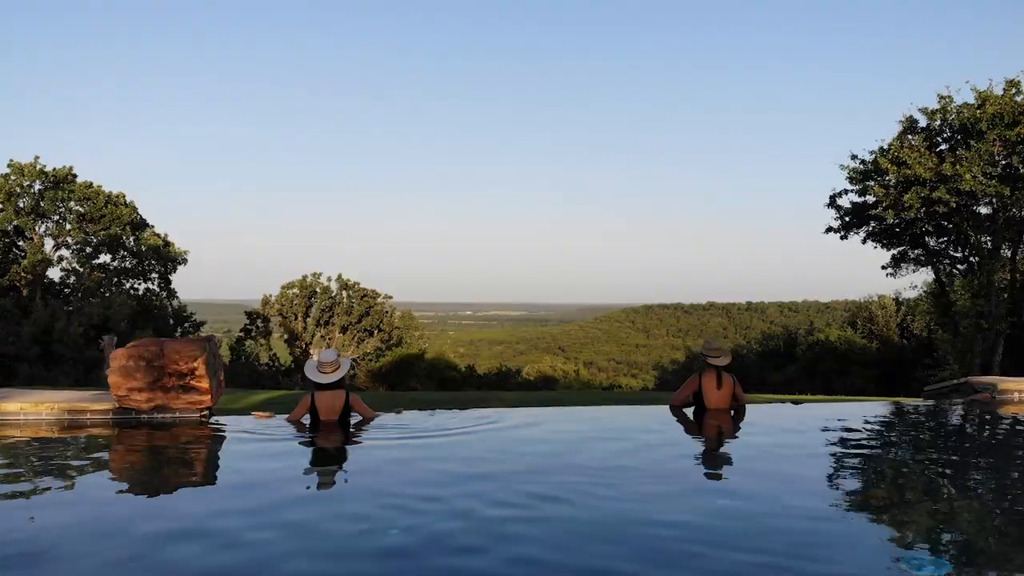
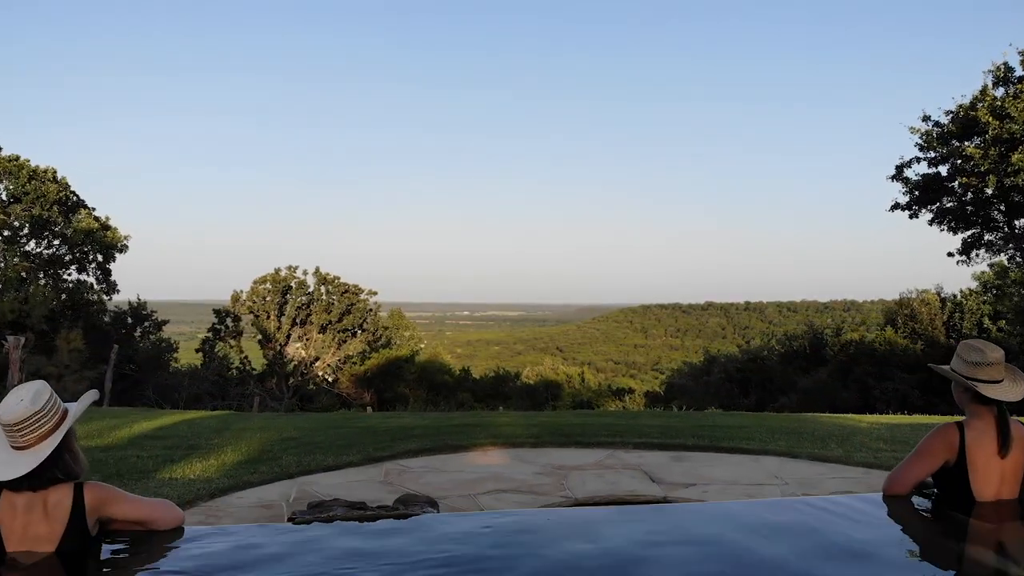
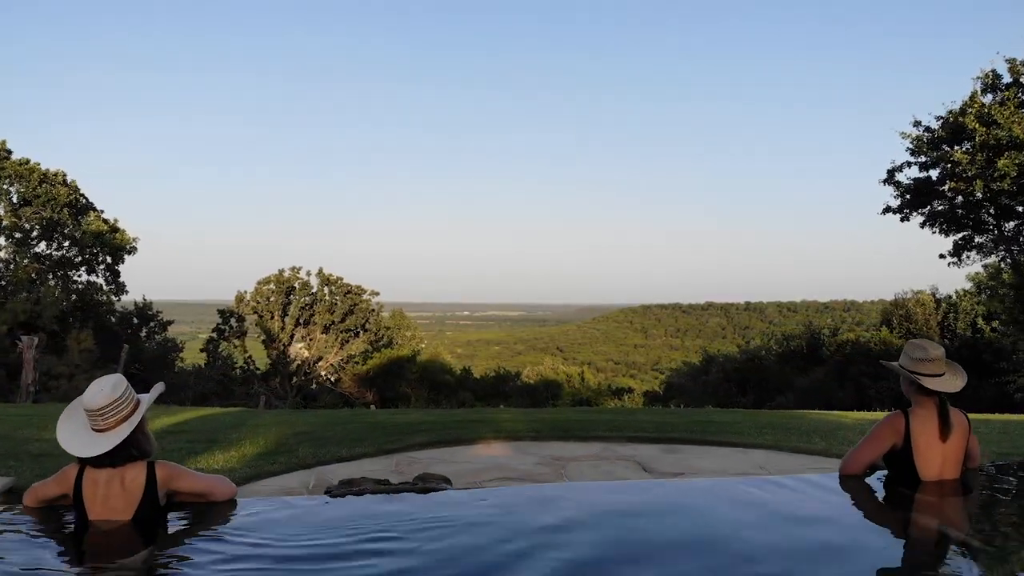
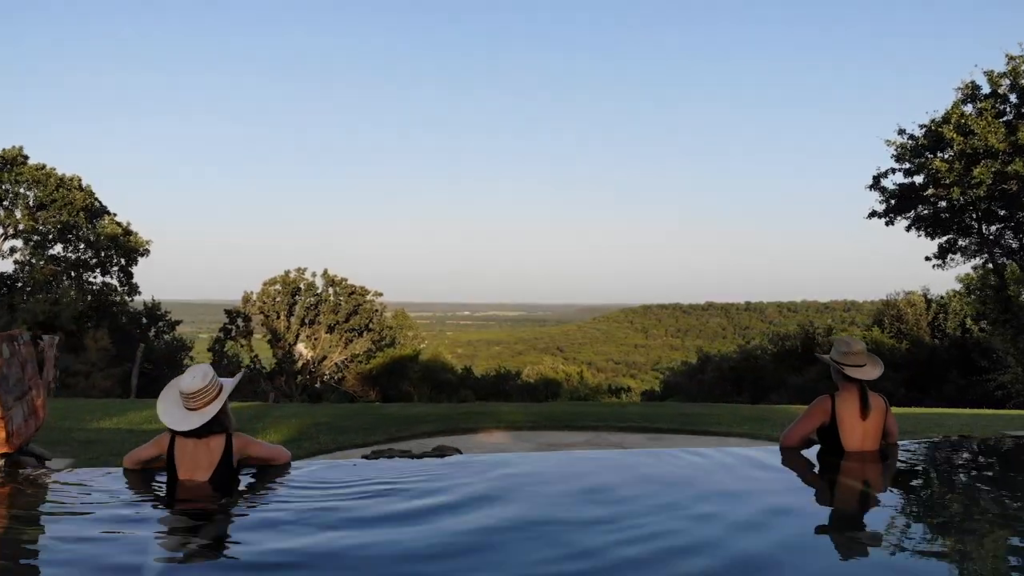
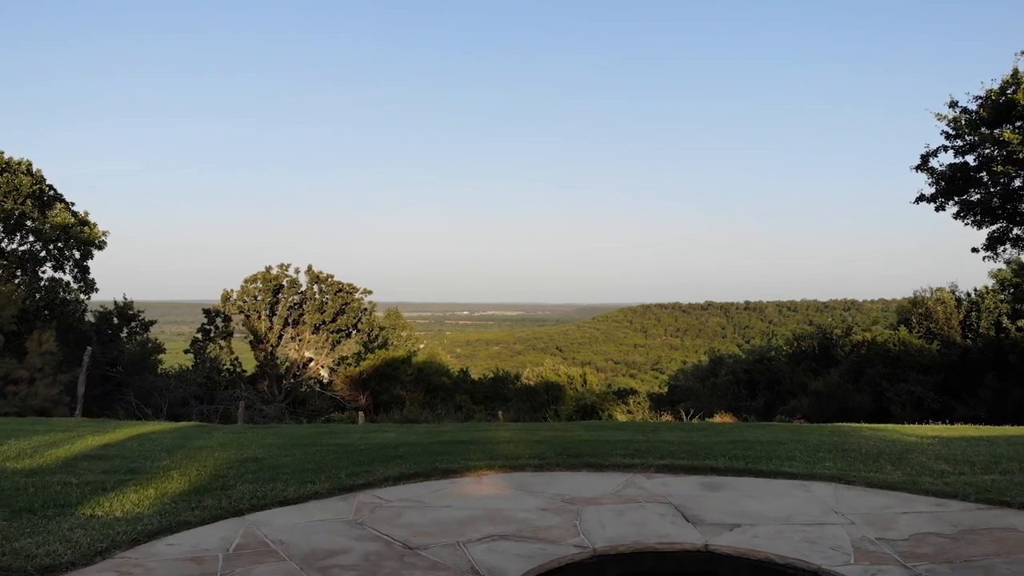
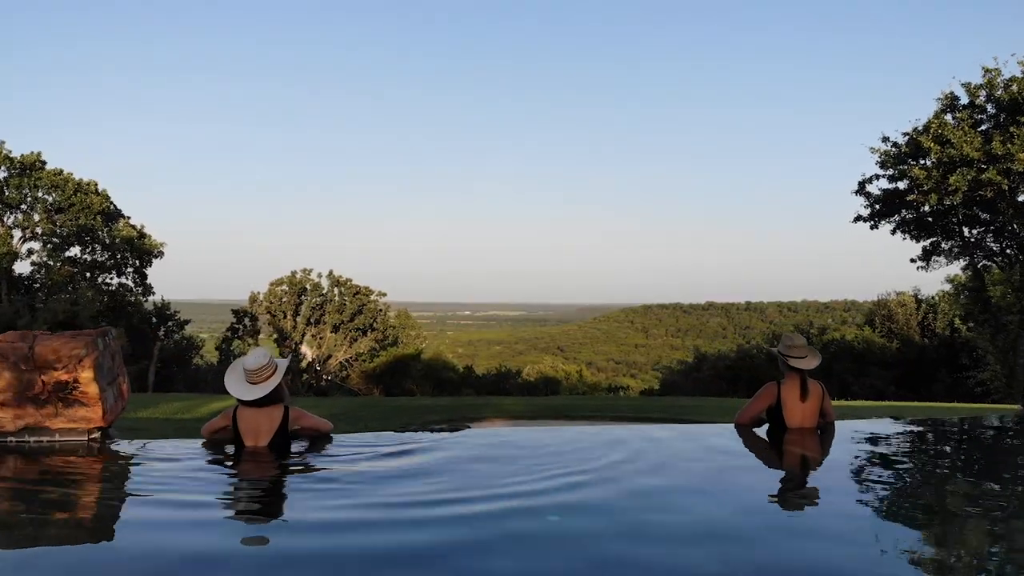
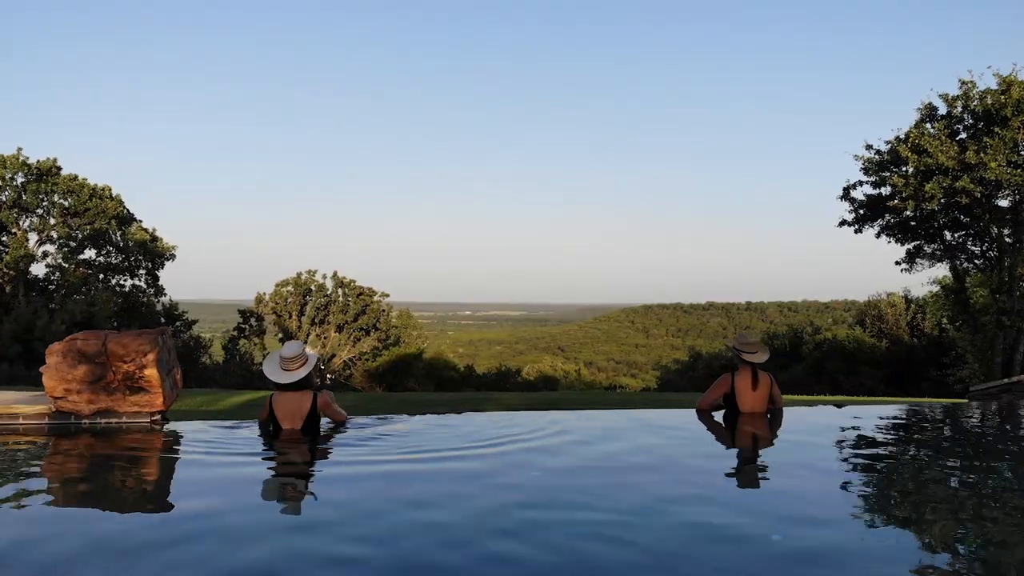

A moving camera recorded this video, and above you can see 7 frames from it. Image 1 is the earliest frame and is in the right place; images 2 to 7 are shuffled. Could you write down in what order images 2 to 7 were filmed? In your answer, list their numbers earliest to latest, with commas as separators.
7, 6, 4, 3, 2, 5
